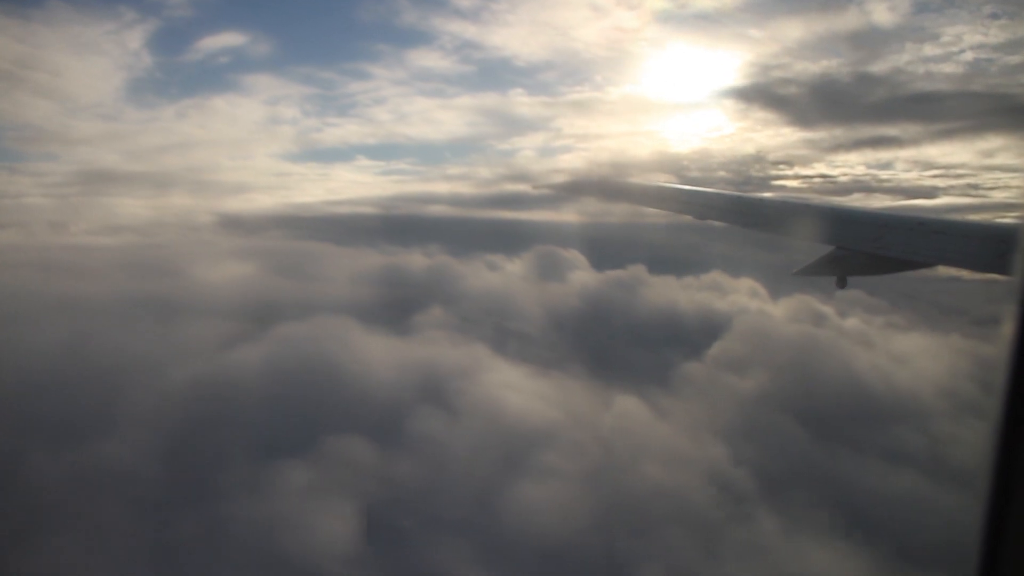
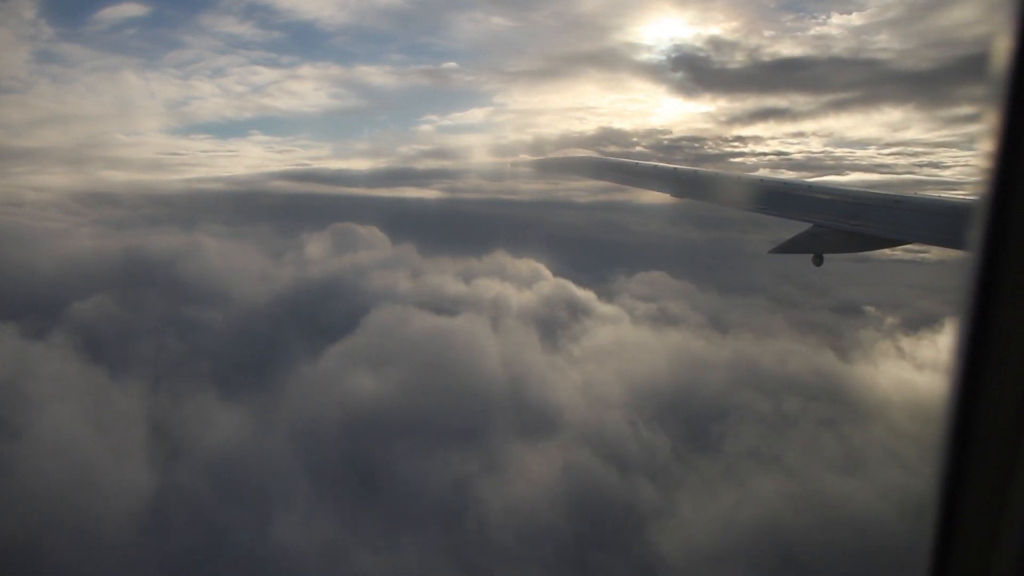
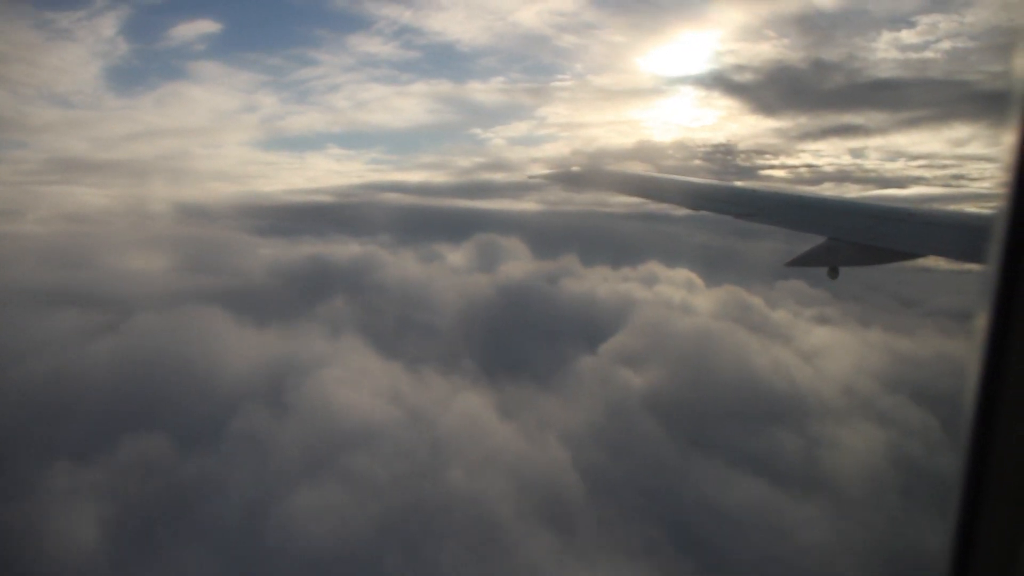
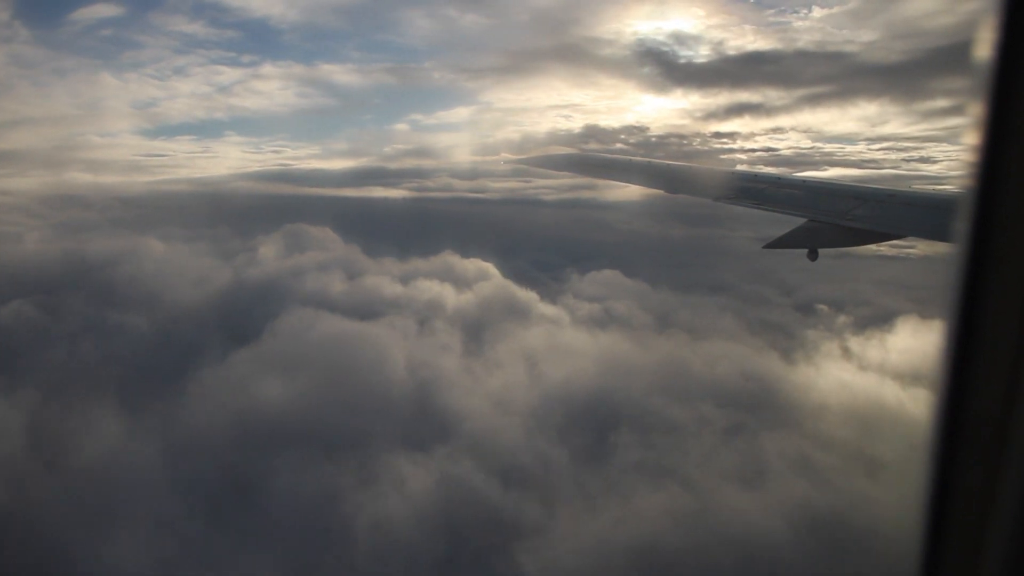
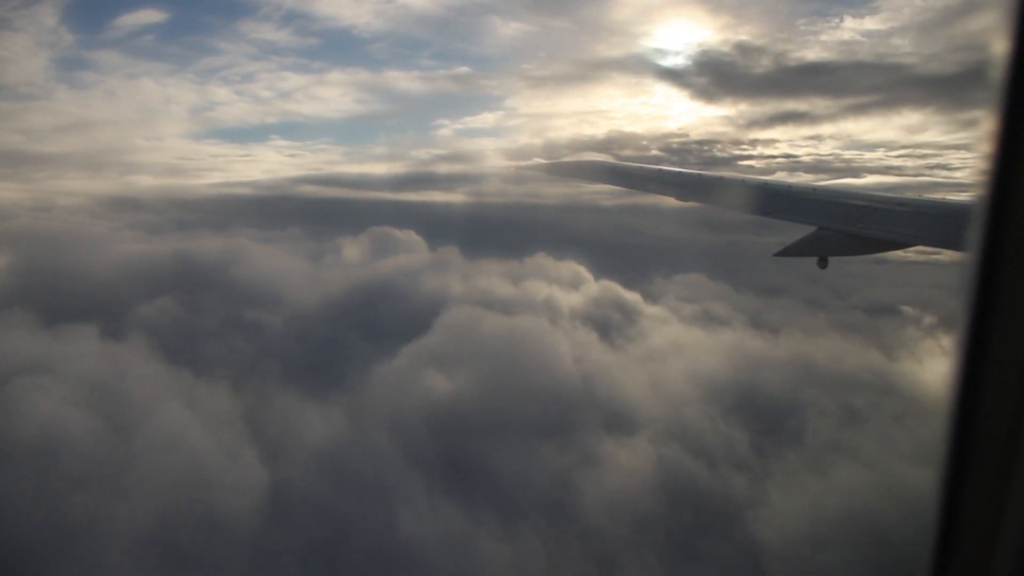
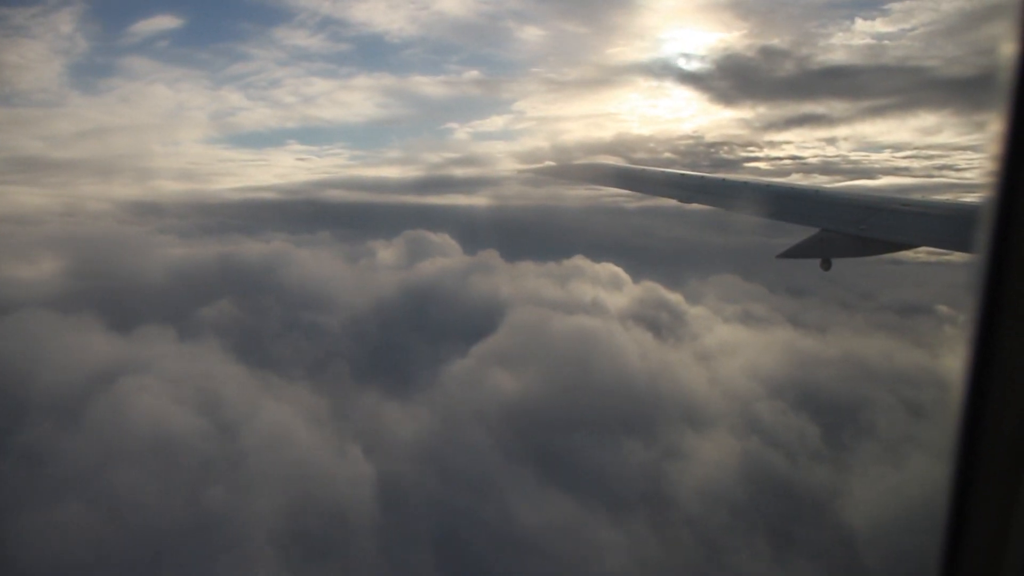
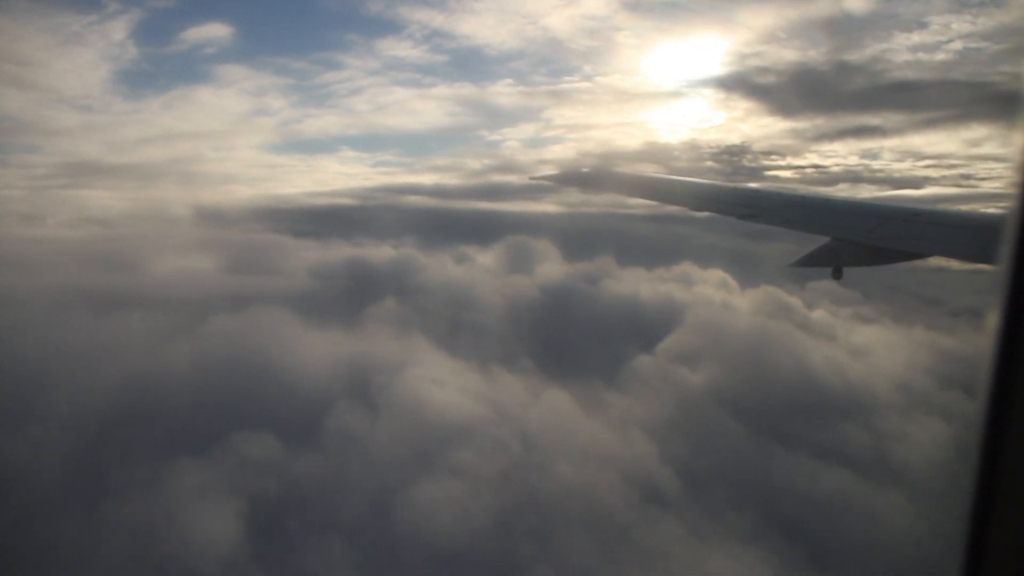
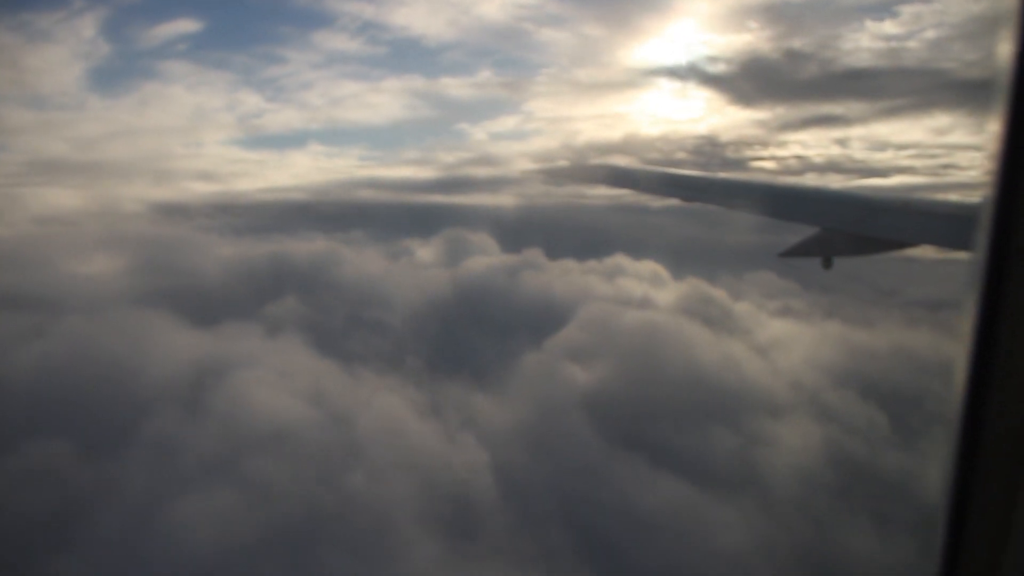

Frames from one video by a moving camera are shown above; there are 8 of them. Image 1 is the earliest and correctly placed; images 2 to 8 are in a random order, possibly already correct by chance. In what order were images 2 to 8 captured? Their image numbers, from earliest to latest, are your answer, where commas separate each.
7, 3, 8, 6, 5, 2, 4
